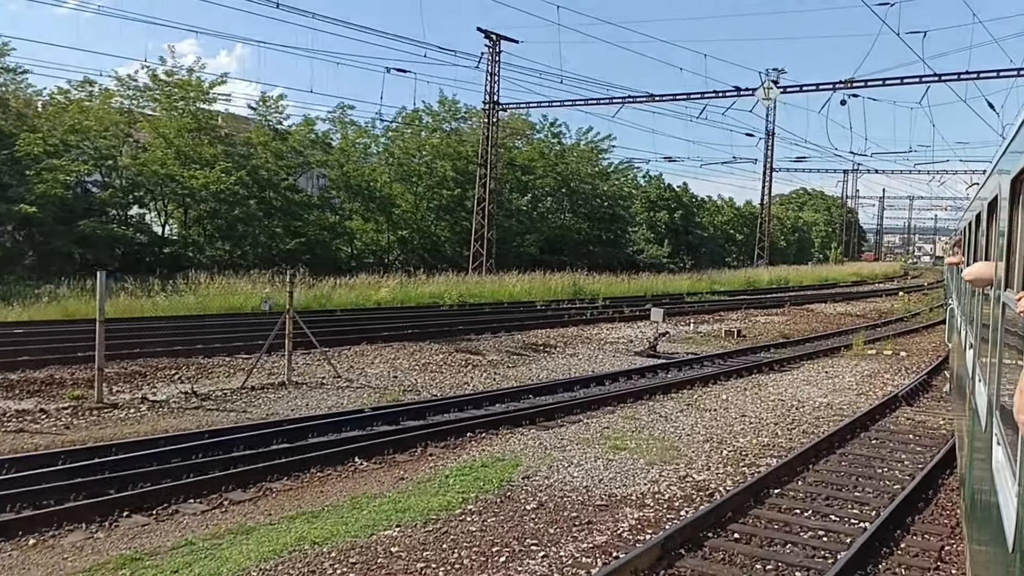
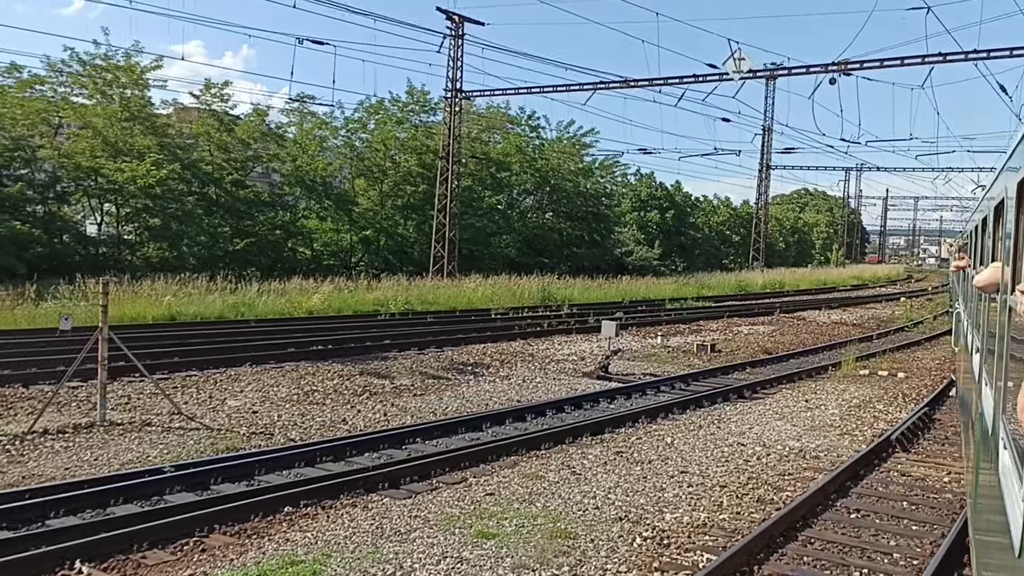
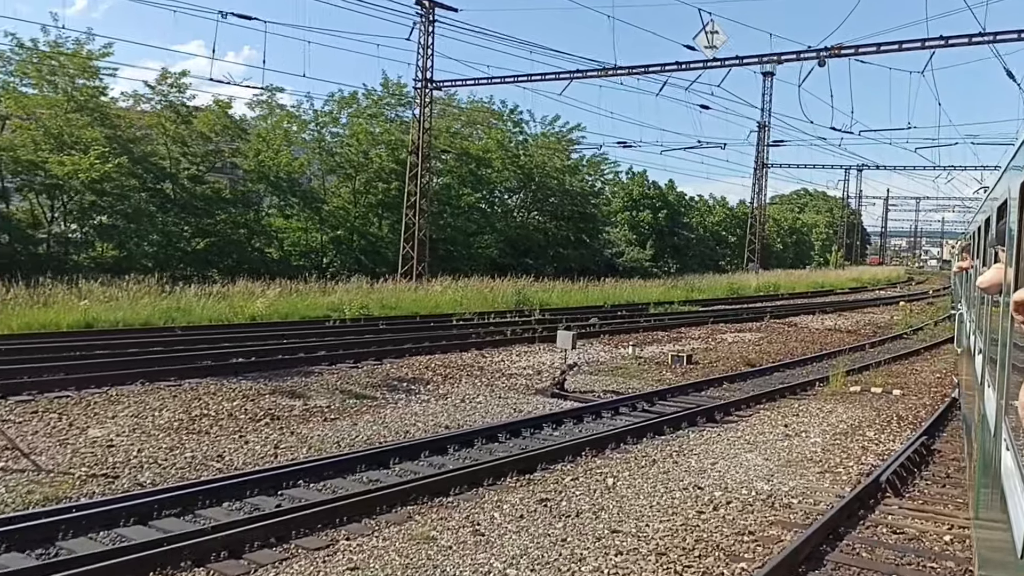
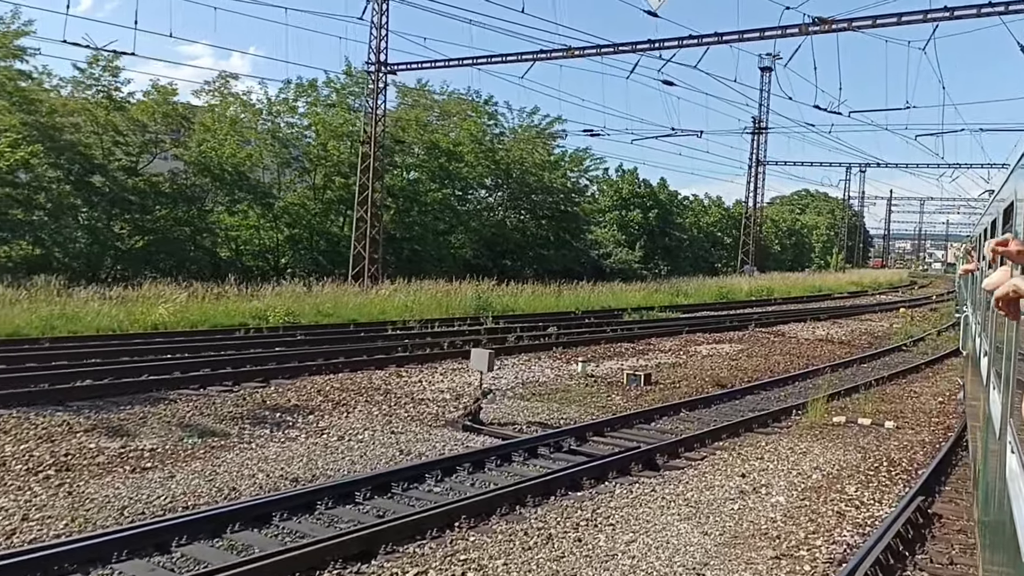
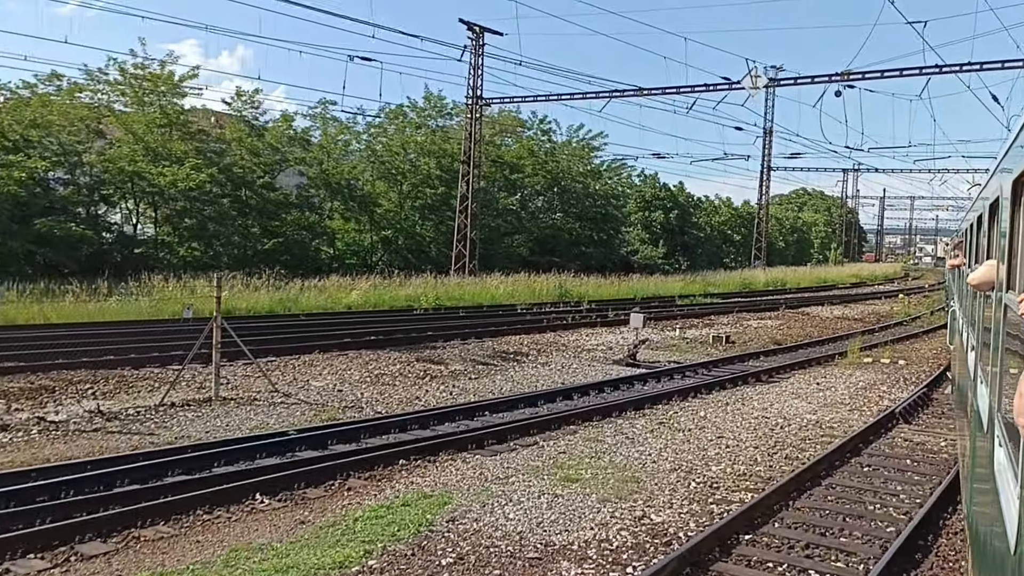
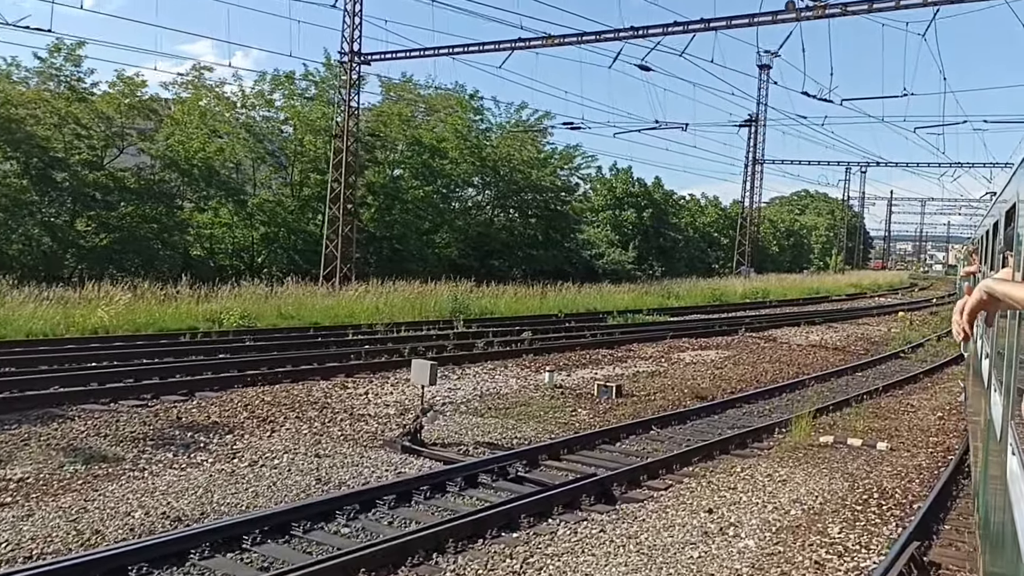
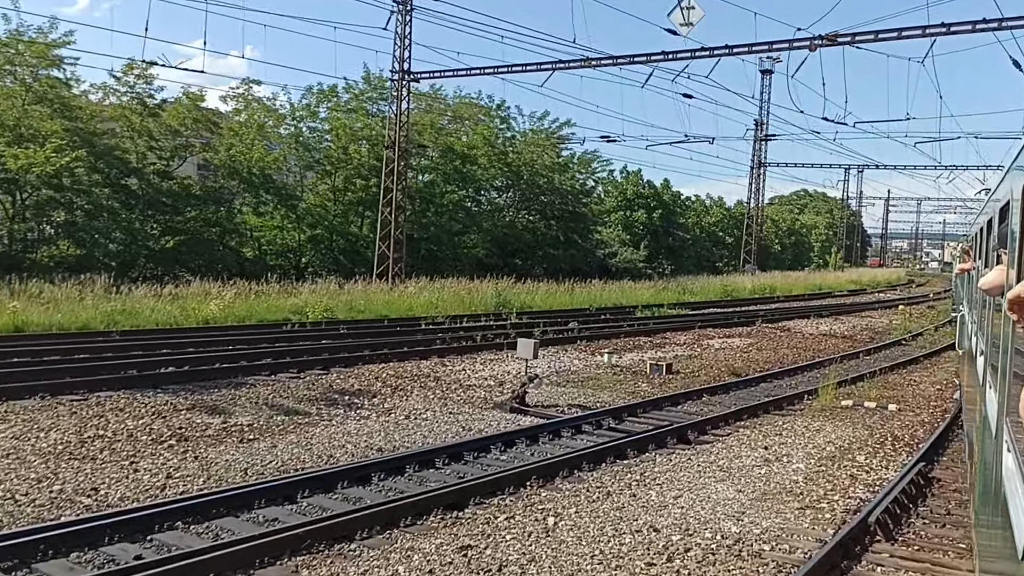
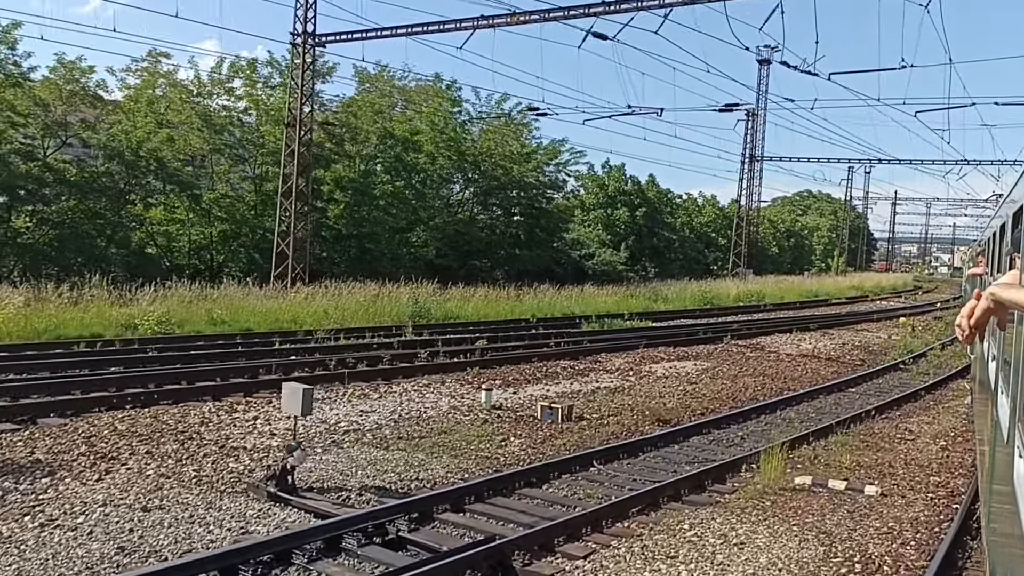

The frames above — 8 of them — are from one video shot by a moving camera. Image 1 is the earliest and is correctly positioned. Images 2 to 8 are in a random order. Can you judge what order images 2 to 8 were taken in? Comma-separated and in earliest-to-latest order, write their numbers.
5, 2, 3, 7, 4, 6, 8
